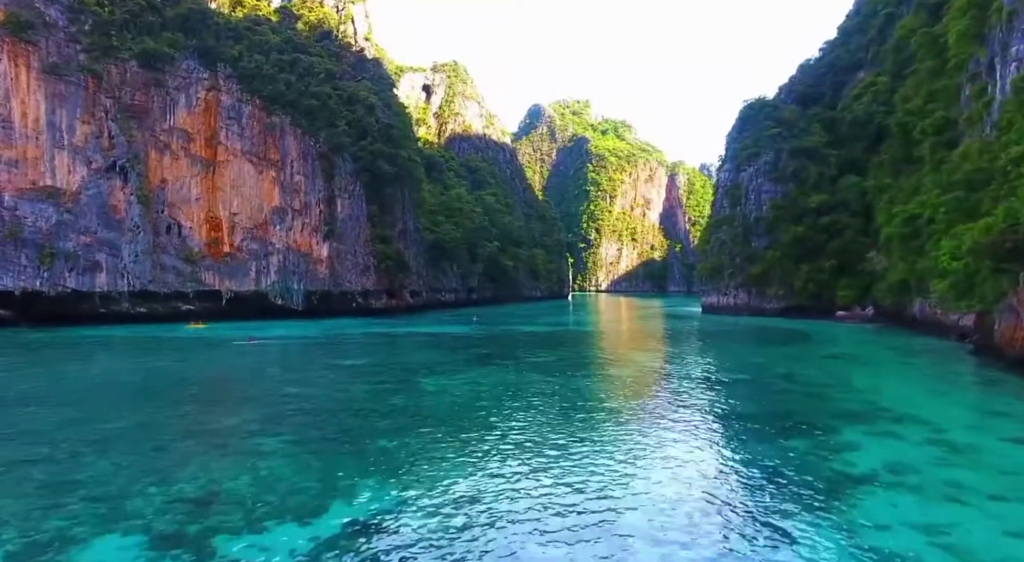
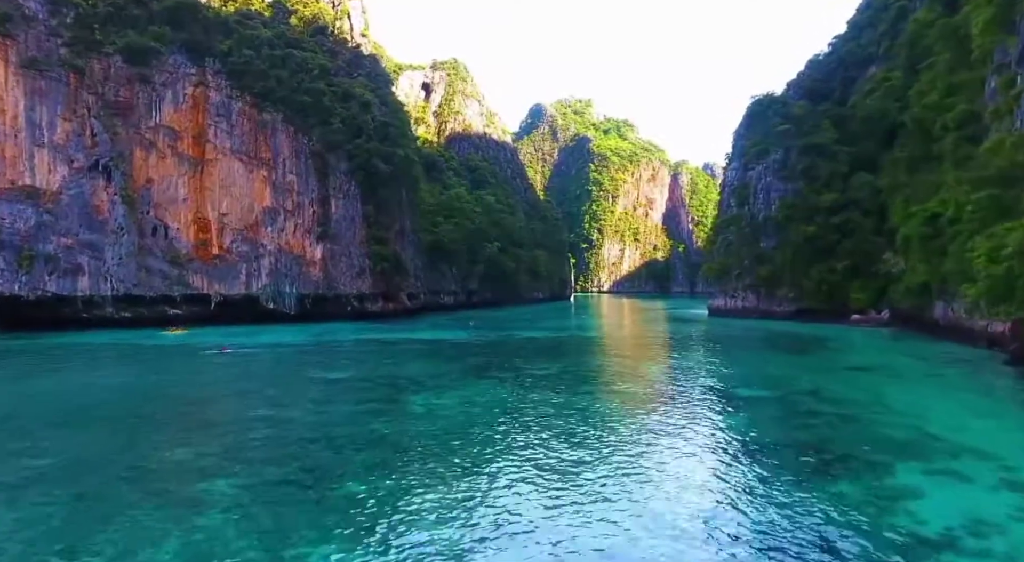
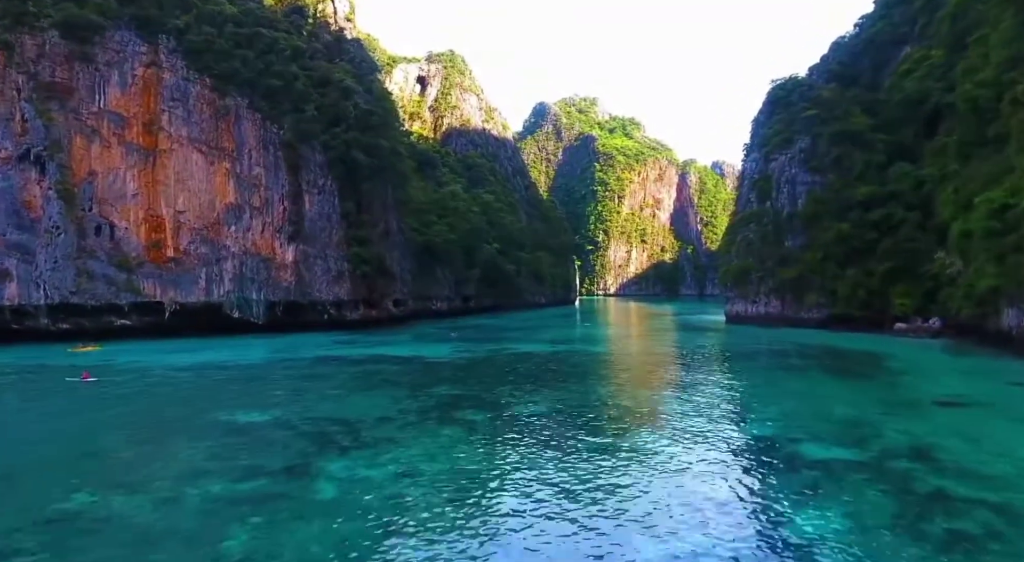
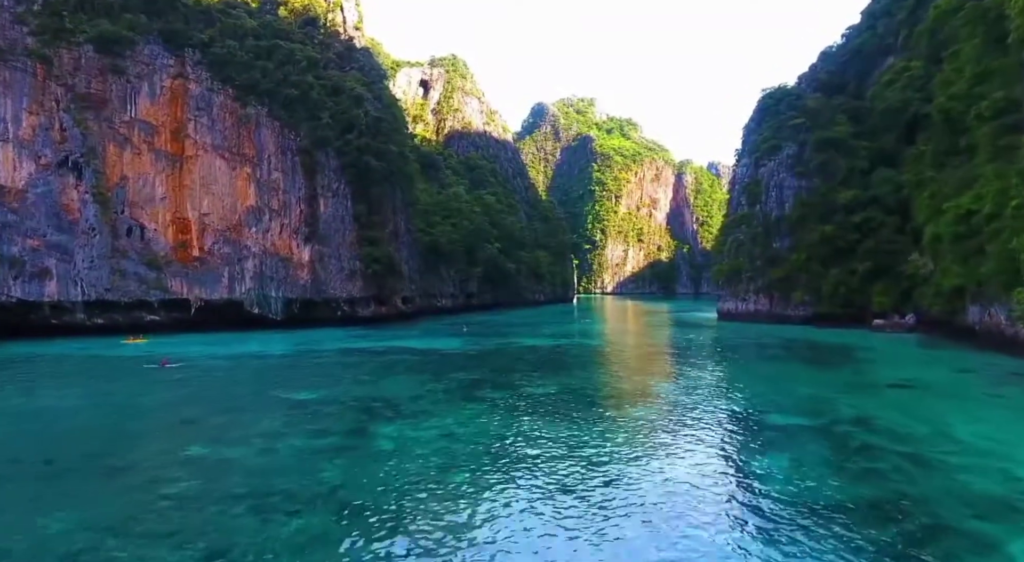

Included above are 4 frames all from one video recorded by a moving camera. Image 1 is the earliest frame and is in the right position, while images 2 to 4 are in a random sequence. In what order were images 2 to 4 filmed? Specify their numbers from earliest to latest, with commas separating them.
2, 4, 3
